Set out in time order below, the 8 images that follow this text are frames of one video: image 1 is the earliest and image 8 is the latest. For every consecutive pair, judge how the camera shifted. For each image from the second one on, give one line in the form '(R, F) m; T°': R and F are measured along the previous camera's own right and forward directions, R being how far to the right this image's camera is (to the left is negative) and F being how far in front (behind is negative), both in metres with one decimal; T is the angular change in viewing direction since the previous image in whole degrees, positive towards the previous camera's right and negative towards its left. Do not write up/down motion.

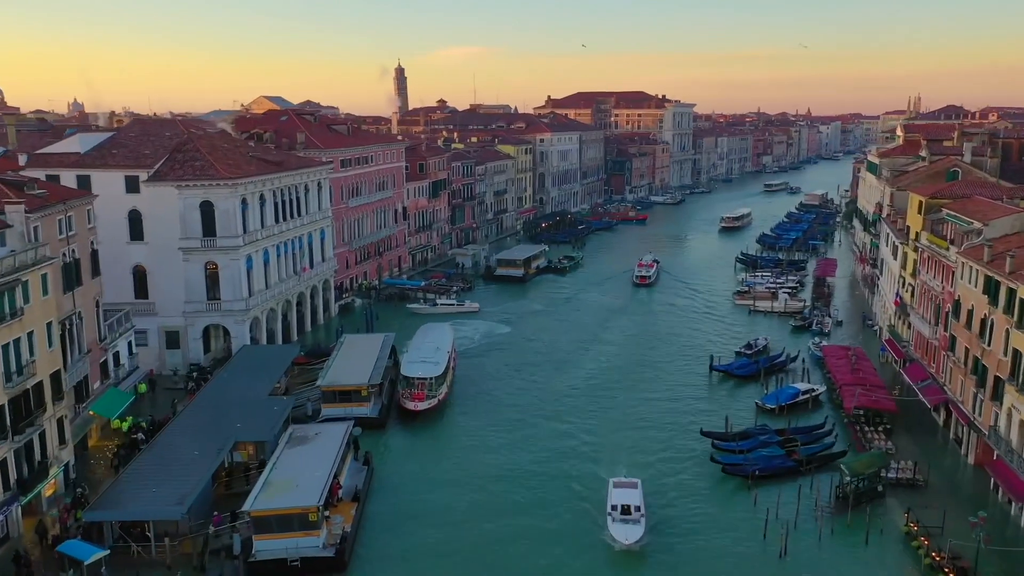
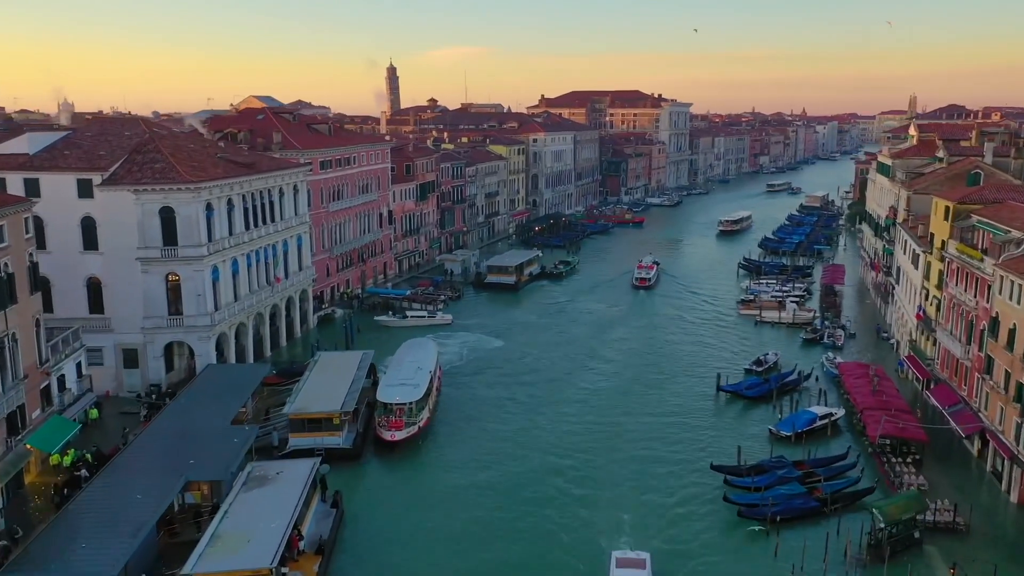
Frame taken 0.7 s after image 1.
(+0.3, +4.1) m; 0°
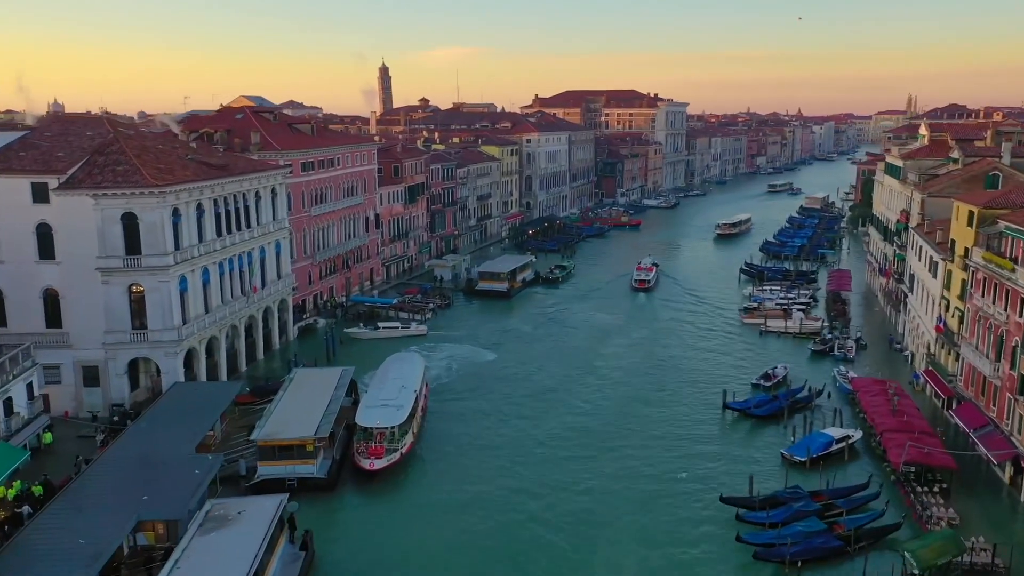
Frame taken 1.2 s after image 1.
(+0.2, +3.2) m; 0°
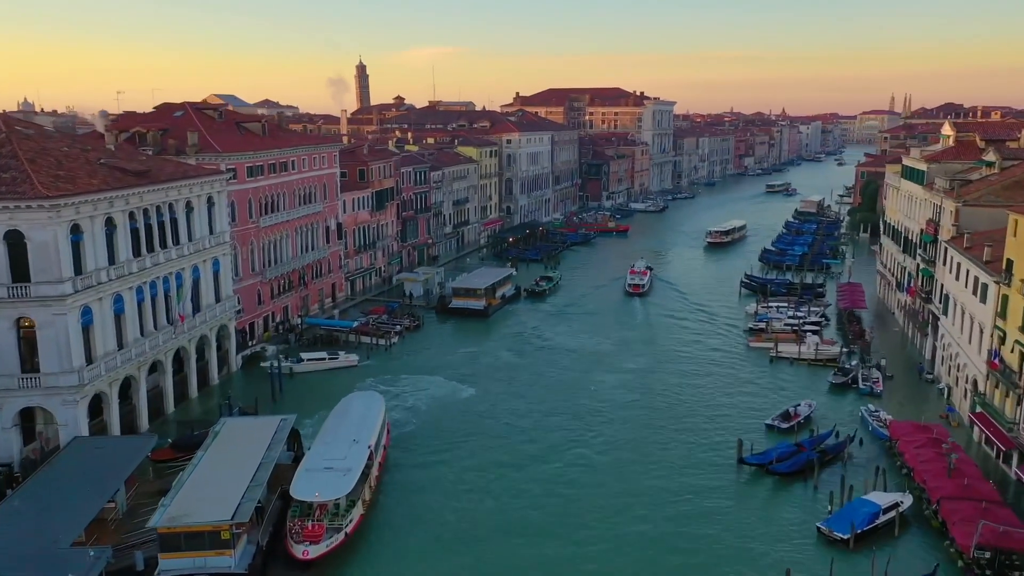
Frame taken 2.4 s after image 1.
(+0.4, +7.2) m; +1°
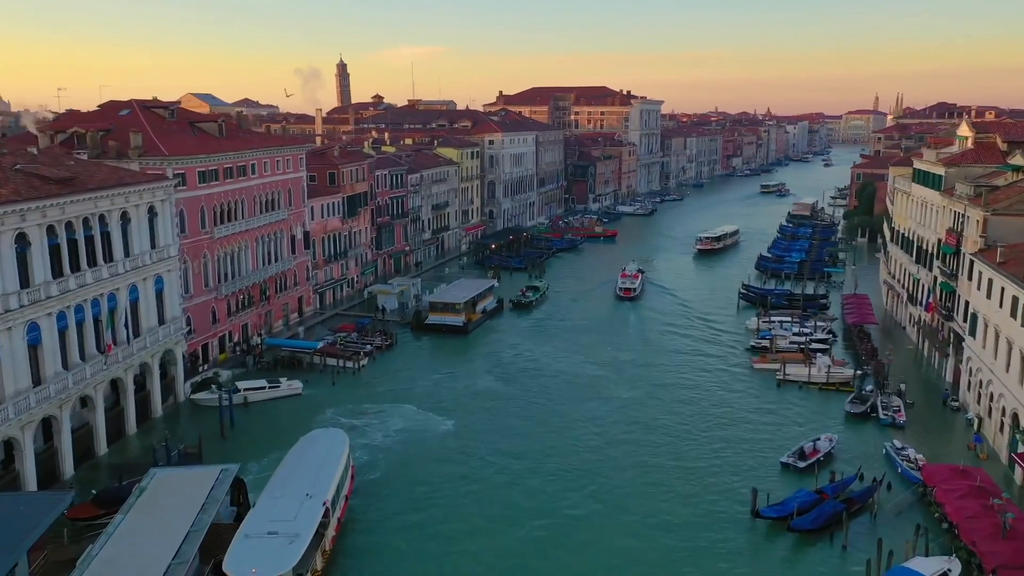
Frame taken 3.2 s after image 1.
(+0.2, +4.9) m; +1°
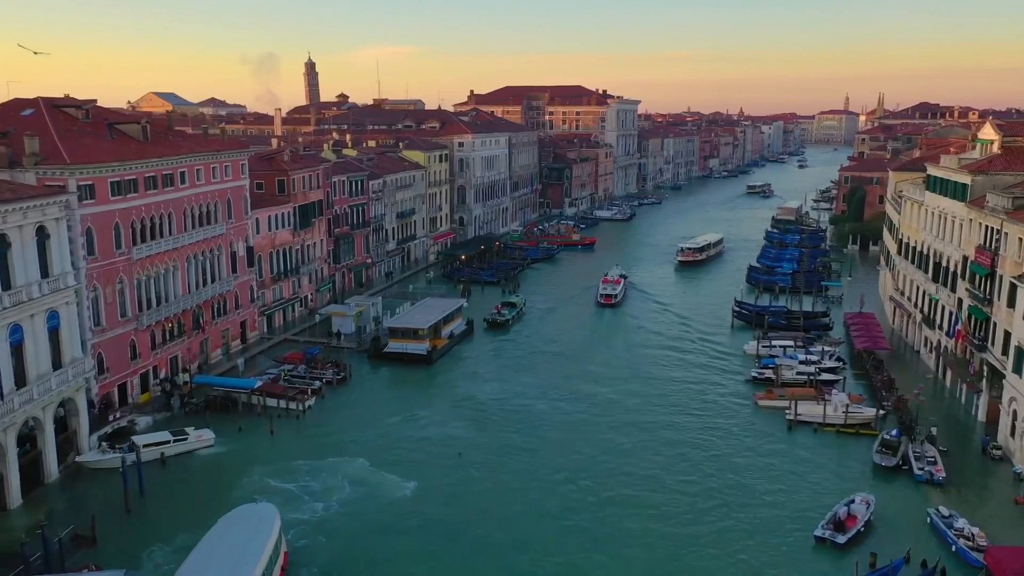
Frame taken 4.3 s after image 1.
(+0.2, +6.5) m; +2°
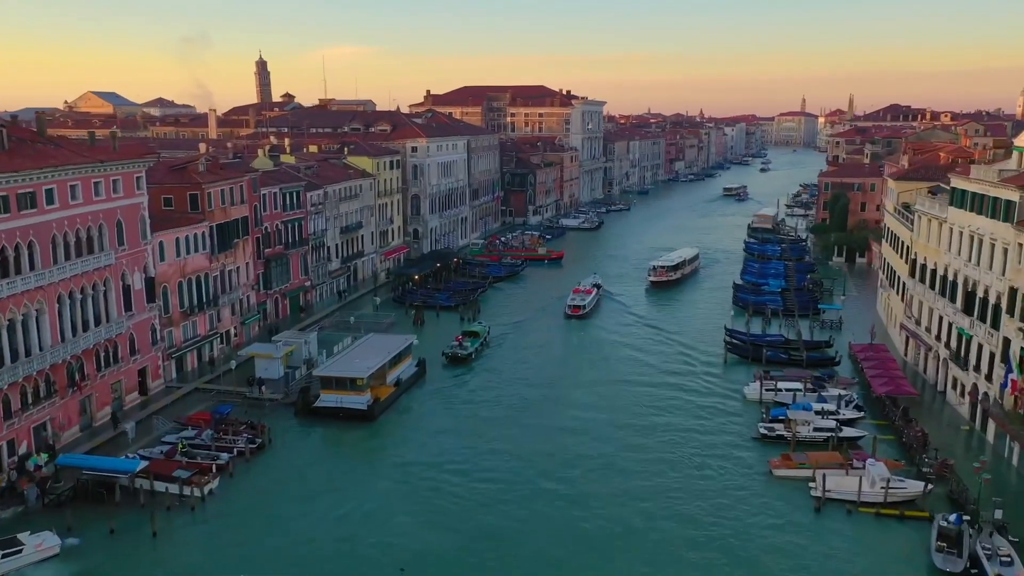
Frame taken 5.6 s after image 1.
(+0.3, +8.5) m; +3°
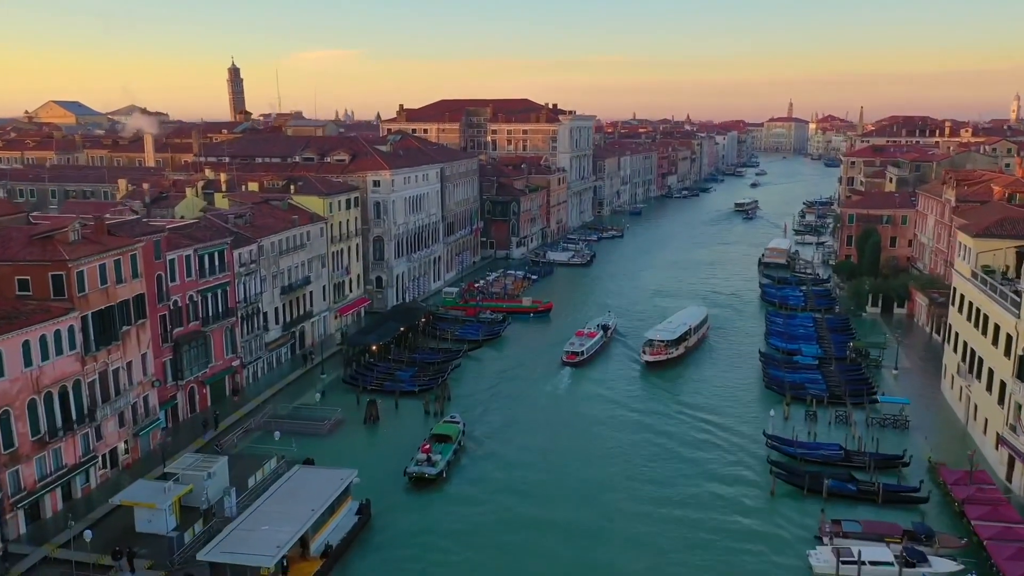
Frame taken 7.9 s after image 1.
(+0.6, +12.9) m; +1°
